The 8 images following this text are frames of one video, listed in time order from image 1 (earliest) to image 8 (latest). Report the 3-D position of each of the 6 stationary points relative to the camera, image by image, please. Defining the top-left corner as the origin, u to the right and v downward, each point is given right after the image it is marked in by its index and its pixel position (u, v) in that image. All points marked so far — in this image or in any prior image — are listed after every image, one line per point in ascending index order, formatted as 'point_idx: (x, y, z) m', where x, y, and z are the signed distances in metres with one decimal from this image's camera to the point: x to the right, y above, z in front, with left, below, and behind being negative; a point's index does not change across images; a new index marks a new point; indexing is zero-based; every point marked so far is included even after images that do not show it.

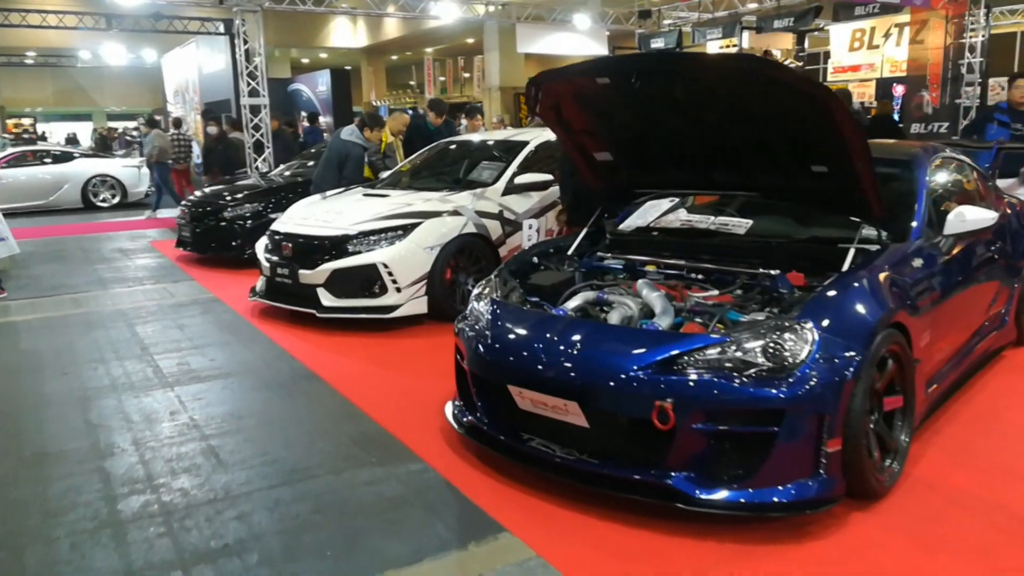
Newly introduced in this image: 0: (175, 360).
0: (-2.2, -0.5, +5.3) m
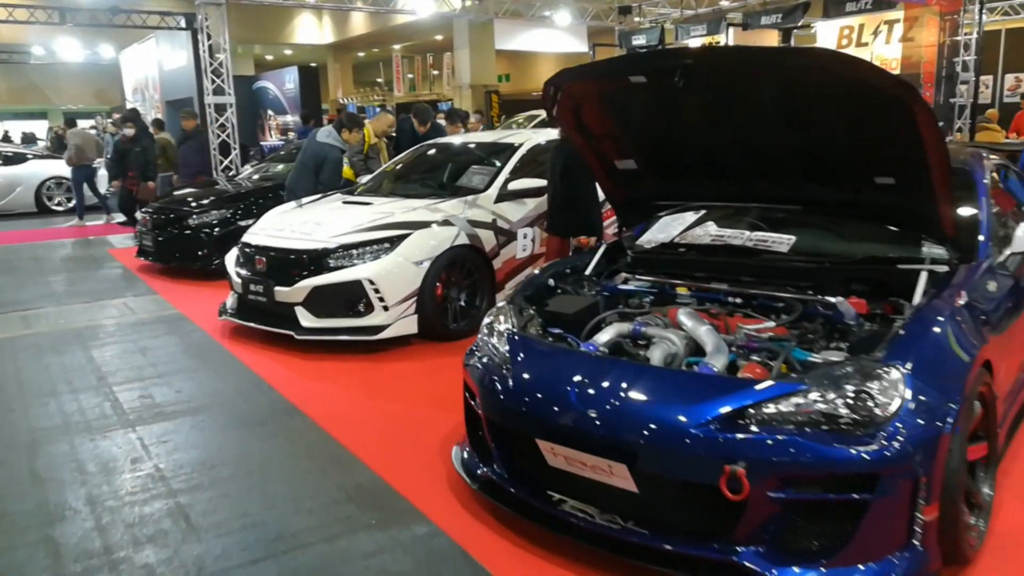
0: (-2.2, -0.6, +4.7) m
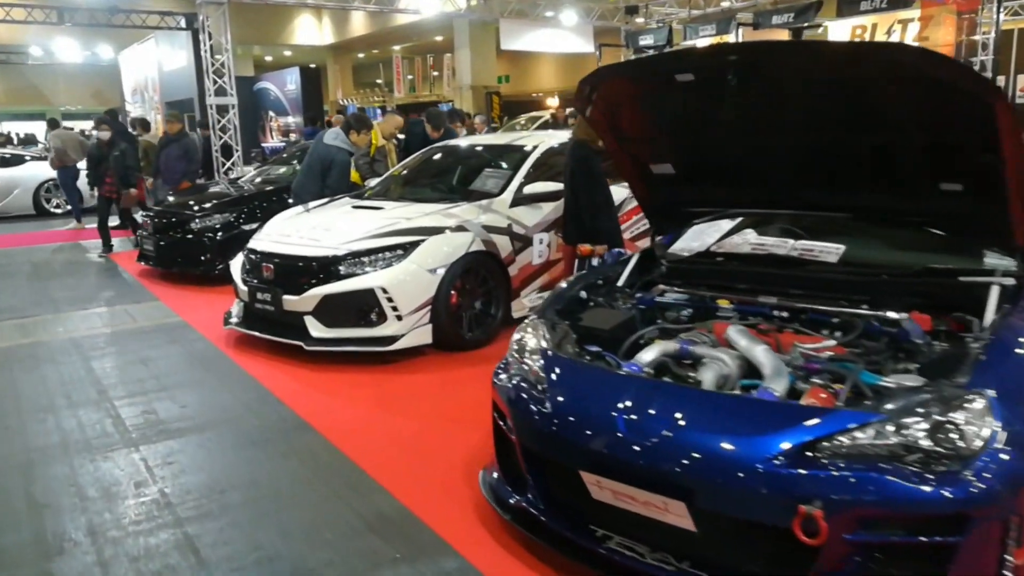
0: (-2.1, -0.7, +4.5) m
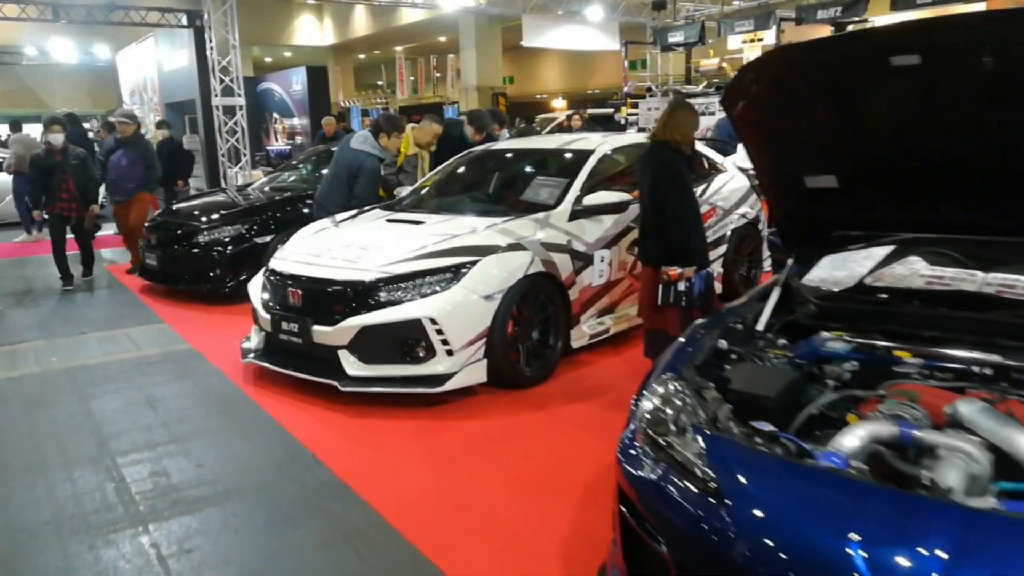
0: (-1.7, -0.8, +3.7) m
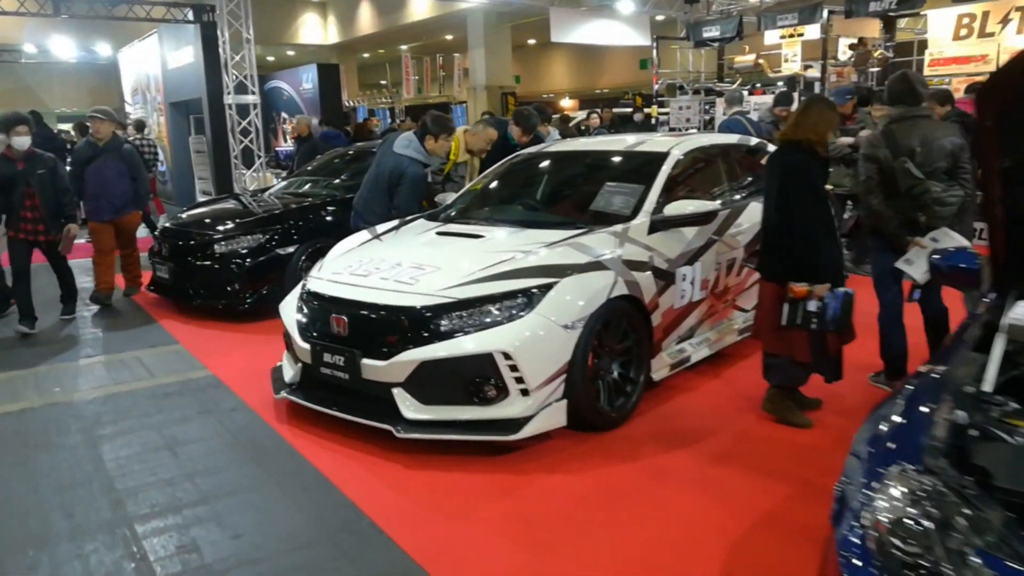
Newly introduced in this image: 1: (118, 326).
0: (-1.3, -1.0, +3.1) m
1: (-3.4, -0.3, +6.7) m
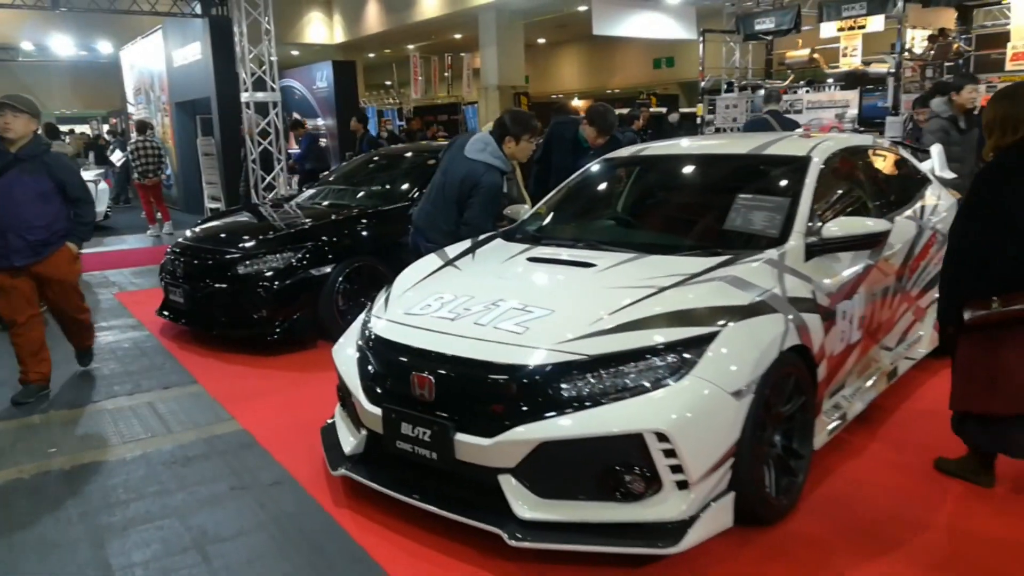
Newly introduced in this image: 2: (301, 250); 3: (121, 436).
0: (-0.8, -1.2, +2.1) m
1: (-2.8, -0.5, +5.8) m
2: (-1.5, +0.3, +5.8) m
3: (-2.1, -0.8, +4.3) m
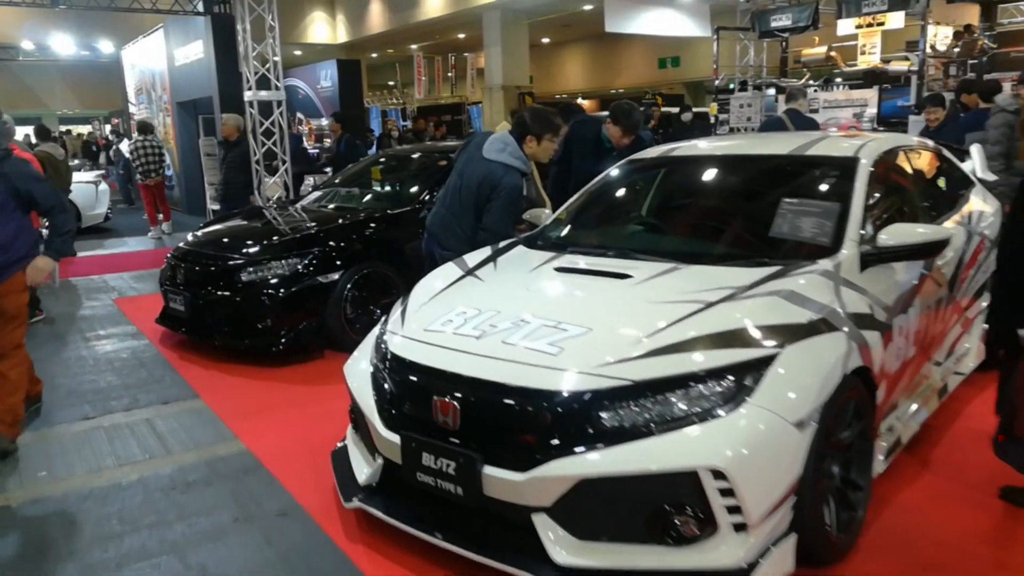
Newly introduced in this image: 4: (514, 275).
0: (-0.7, -1.2, +1.8) m
1: (-2.7, -0.6, +5.5) m
2: (-1.4, +0.2, +5.5) m
3: (-2.0, -0.9, +4.0) m
4: (0.0, +0.1, +3.5) m
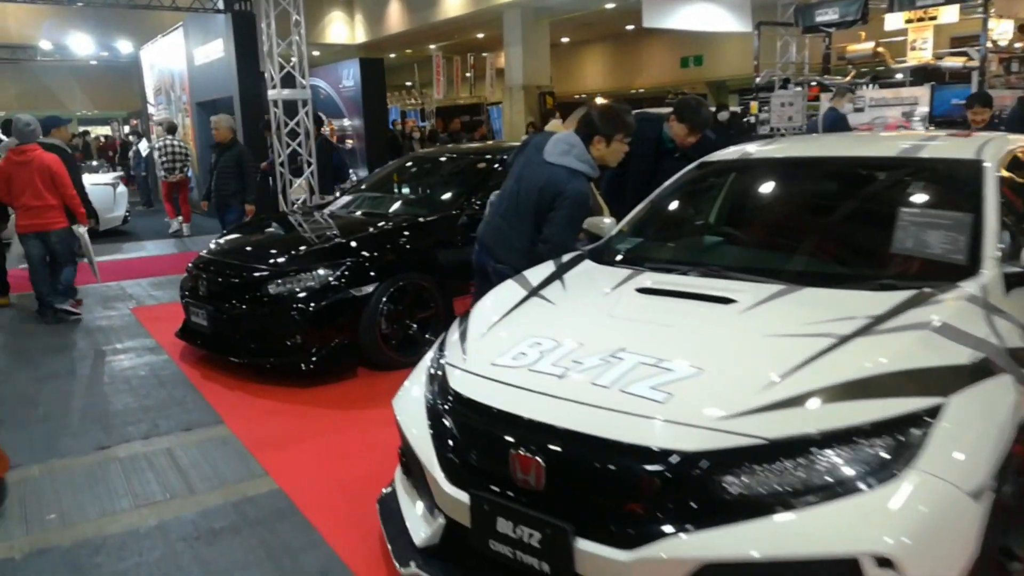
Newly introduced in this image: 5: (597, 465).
0: (-0.4, -1.3, +1.4) m
1: (-2.4, -0.7, +5.1) m
2: (-1.1, +0.1, +5.1) m
3: (-1.7, -0.9, +3.6) m
4: (+0.3, 0.0, +3.0) m
5: (+0.3, -0.5, +2.1) m
